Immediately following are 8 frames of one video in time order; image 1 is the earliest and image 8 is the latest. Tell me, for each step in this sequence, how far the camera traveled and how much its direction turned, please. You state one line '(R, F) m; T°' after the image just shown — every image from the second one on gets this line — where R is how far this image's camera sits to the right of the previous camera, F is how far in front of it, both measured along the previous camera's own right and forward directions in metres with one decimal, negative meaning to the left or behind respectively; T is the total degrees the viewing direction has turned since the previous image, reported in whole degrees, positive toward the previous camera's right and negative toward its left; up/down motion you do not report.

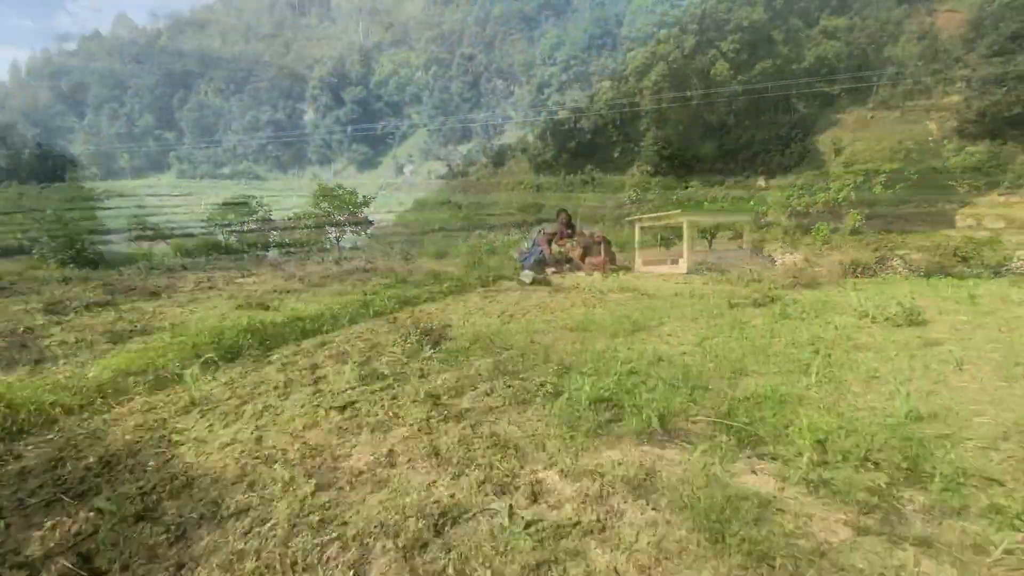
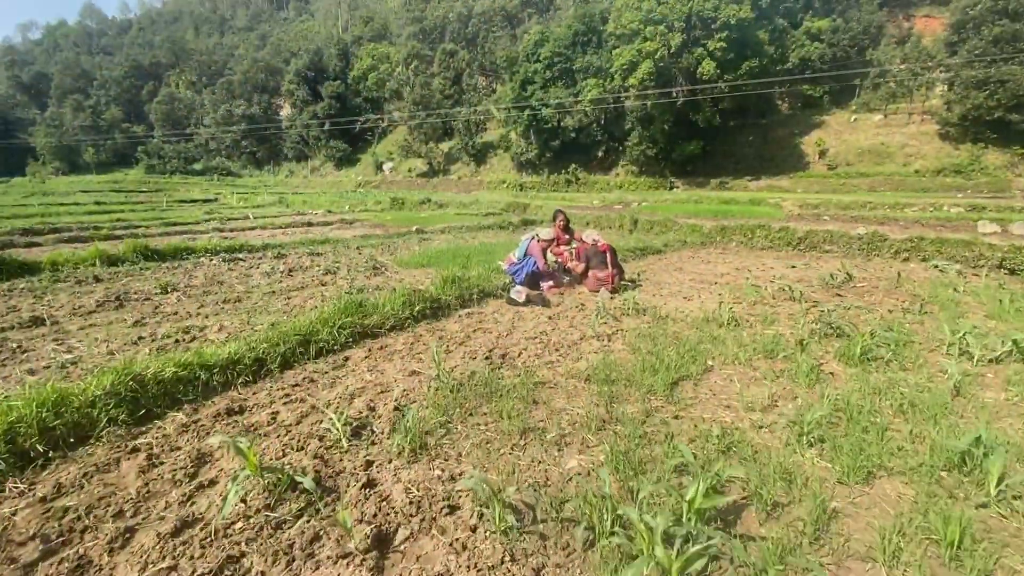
(-0.1, +1.6) m; +2°
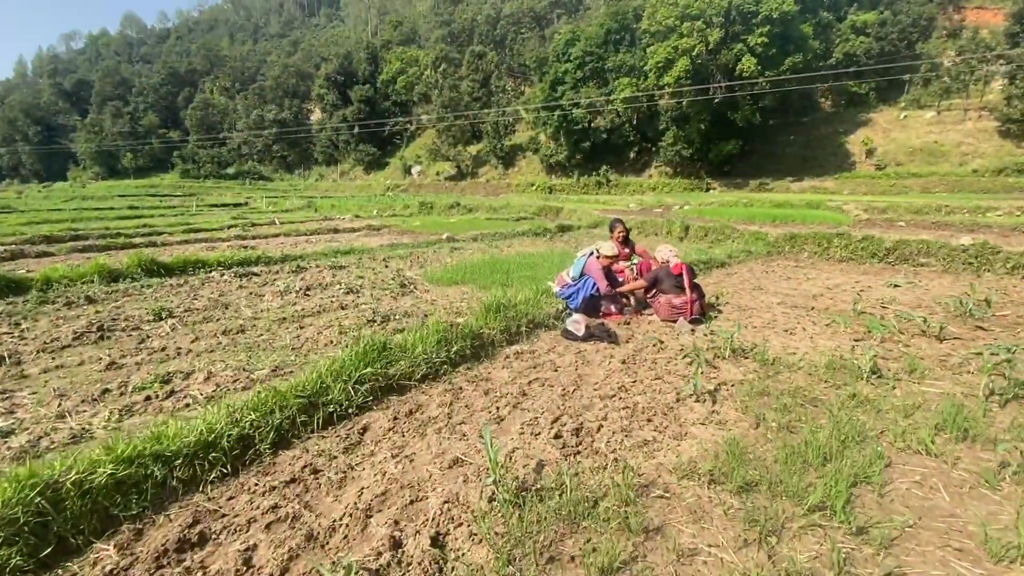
(-0.3, +1.3) m; -3°
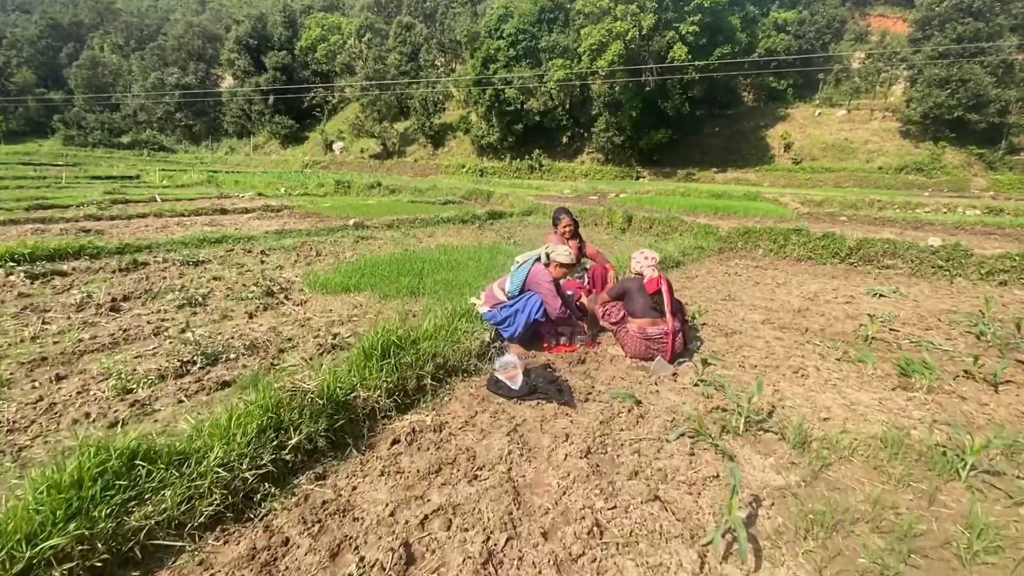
(+0.2, +2.0) m; +8°
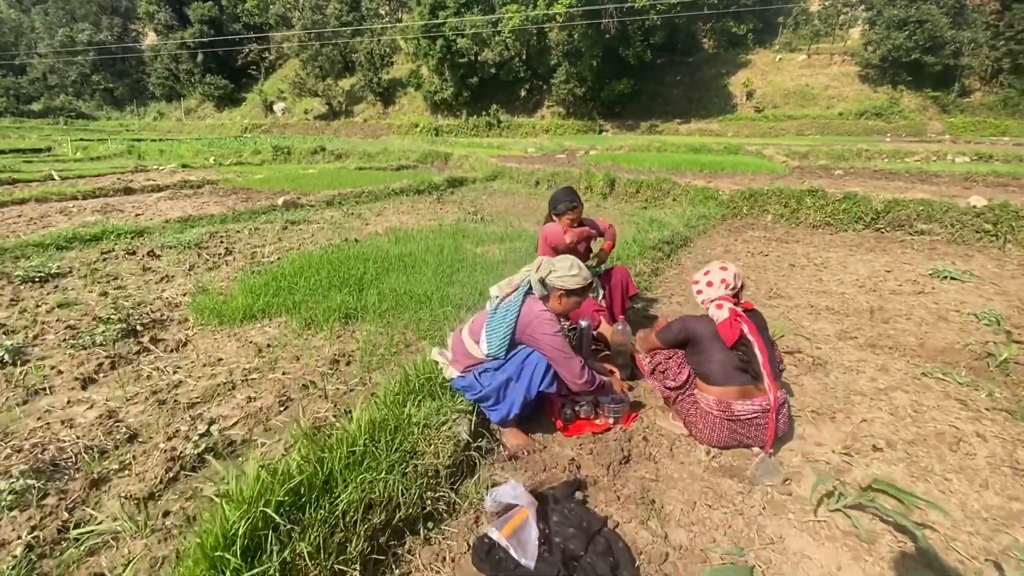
(-0.1, +1.8) m; +4°
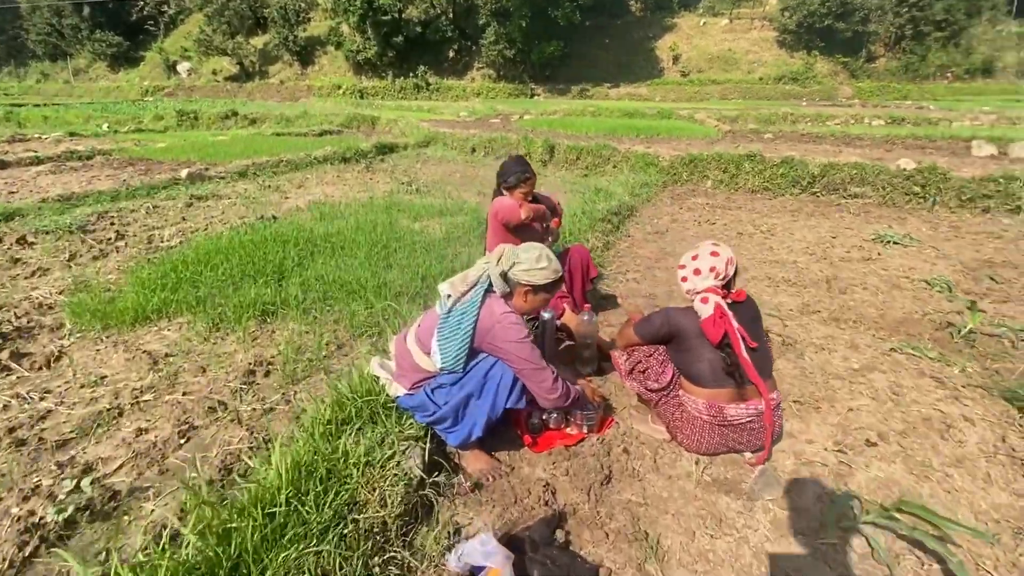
(-0.1, +0.5) m; +7°
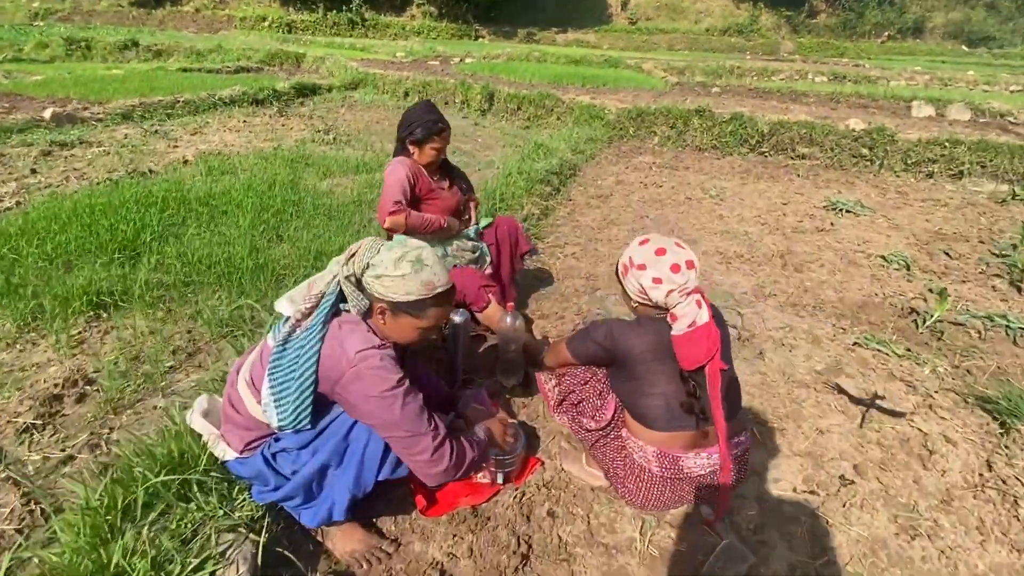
(+0.2, +0.7) m; +6°
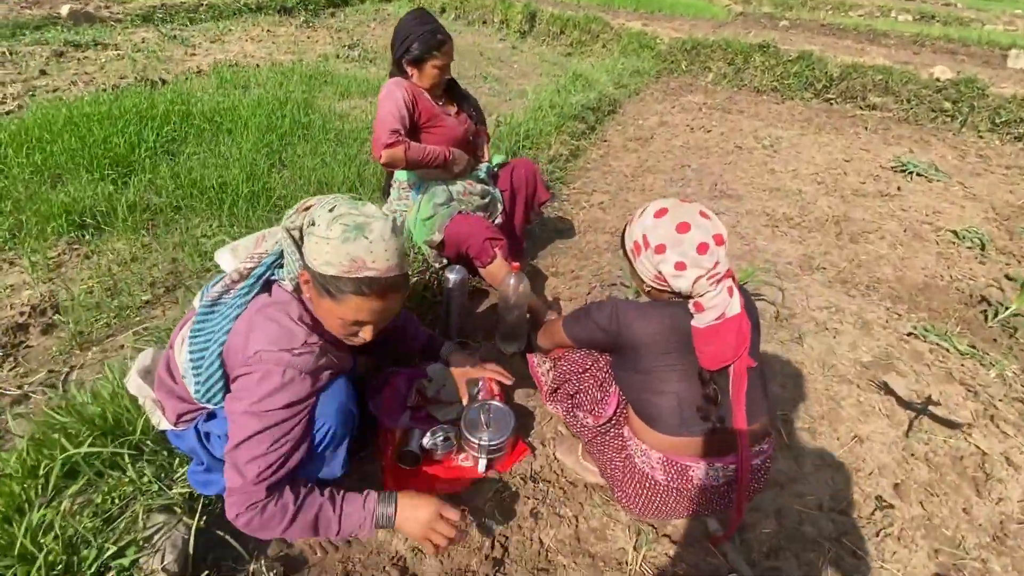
(+0.1, +0.3) m; -3°
